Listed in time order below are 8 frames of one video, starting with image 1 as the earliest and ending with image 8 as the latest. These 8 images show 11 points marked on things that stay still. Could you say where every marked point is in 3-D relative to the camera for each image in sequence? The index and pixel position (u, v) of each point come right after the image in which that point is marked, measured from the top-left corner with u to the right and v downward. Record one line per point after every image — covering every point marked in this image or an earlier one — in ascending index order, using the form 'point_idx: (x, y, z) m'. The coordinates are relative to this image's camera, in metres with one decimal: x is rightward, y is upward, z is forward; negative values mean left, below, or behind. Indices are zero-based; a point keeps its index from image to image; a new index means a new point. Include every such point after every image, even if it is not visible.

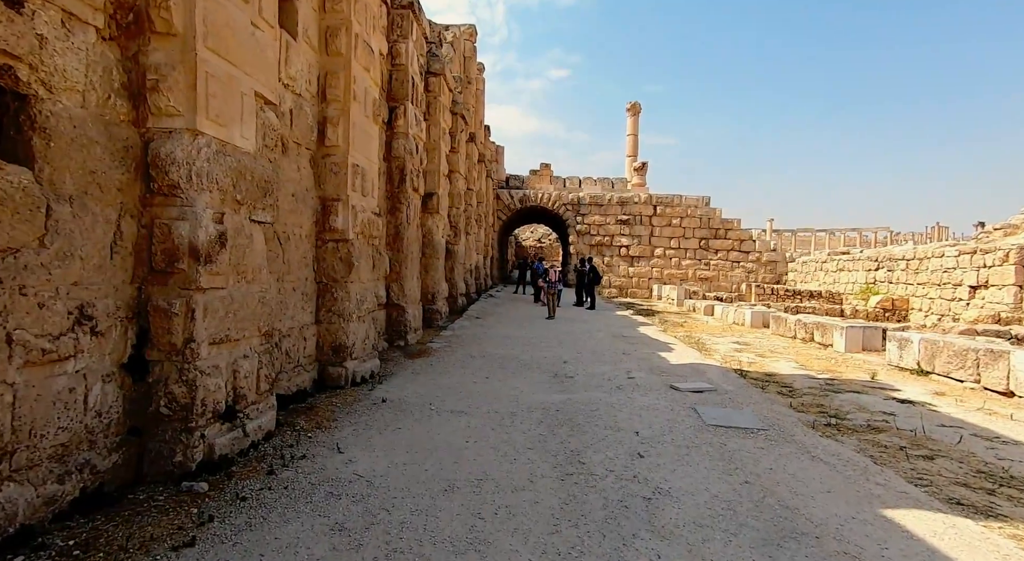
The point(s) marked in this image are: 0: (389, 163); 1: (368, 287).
0: (-1.6, +1.5, +7.8) m
1: (-1.5, -0.1, +5.9) m
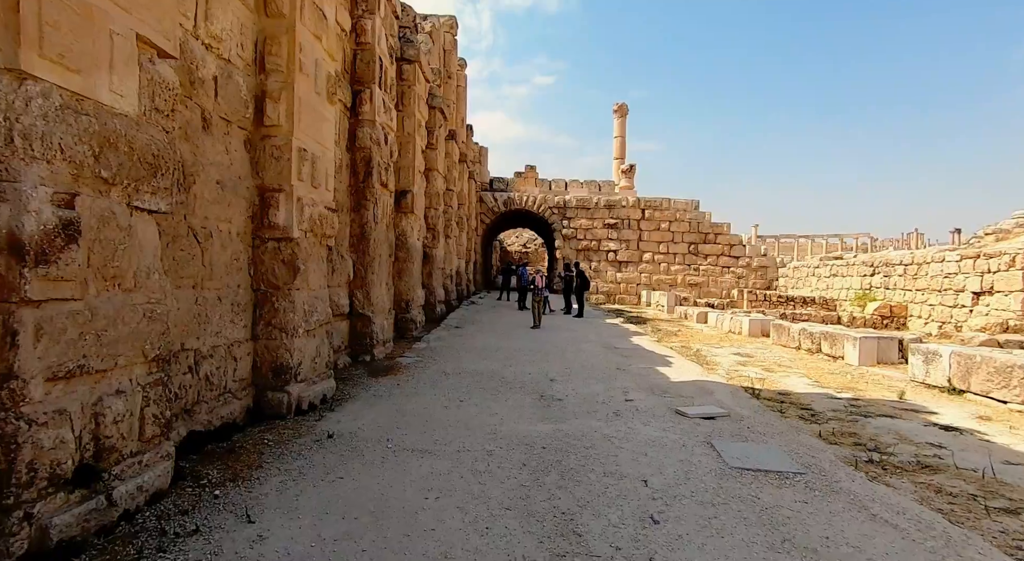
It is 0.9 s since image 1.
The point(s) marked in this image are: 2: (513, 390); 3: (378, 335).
0: (-1.9, +1.5, +6.9) m
1: (-1.6, -0.1, +5.0) m
2: (0.0, -1.0, +5.5) m
3: (-1.6, -0.7, +7.1) m
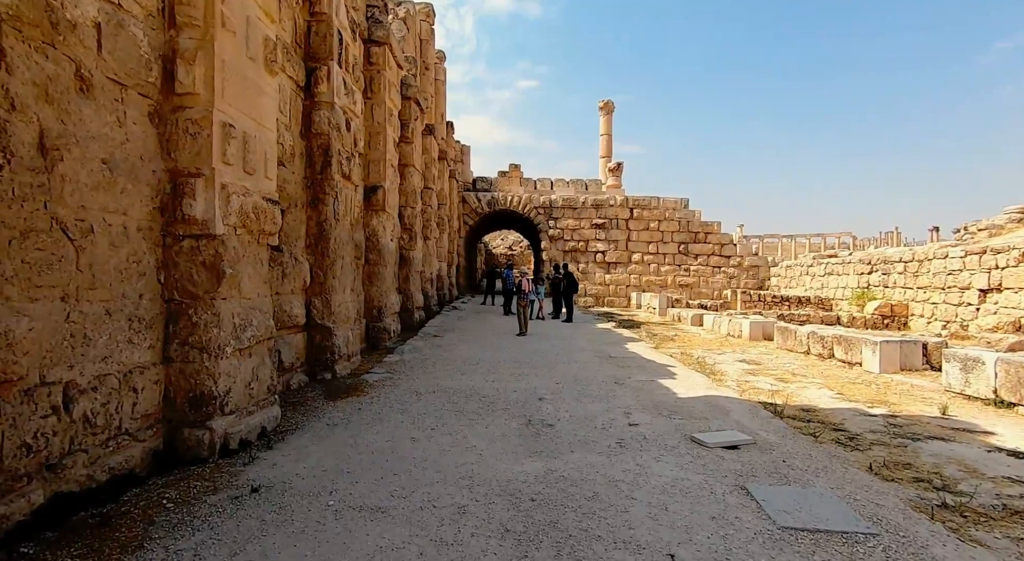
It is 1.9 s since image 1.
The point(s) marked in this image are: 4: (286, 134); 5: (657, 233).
0: (-2.1, +1.4, +6.0) m
1: (-1.8, -0.2, +4.1) m
2: (-0.1, -1.1, +4.7) m
3: (-1.8, -0.7, +6.2) m
4: (-2.1, +1.4, +5.5) m
5: (+4.9, +1.6, +19.8) m
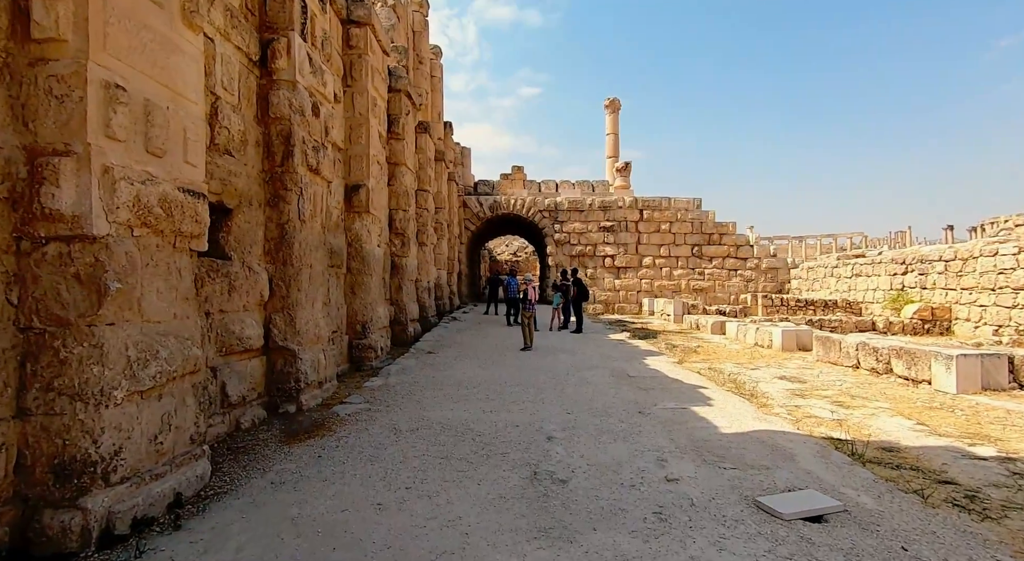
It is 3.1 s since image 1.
0: (-2.1, +1.3, +5.0) m
1: (-1.8, -0.3, +3.1) m
2: (-0.1, -1.1, +3.7) m
3: (-1.8, -0.8, +5.2) m
4: (-2.2, +1.3, +4.6) m
5: (+5.0, +1.5, +18.7) m
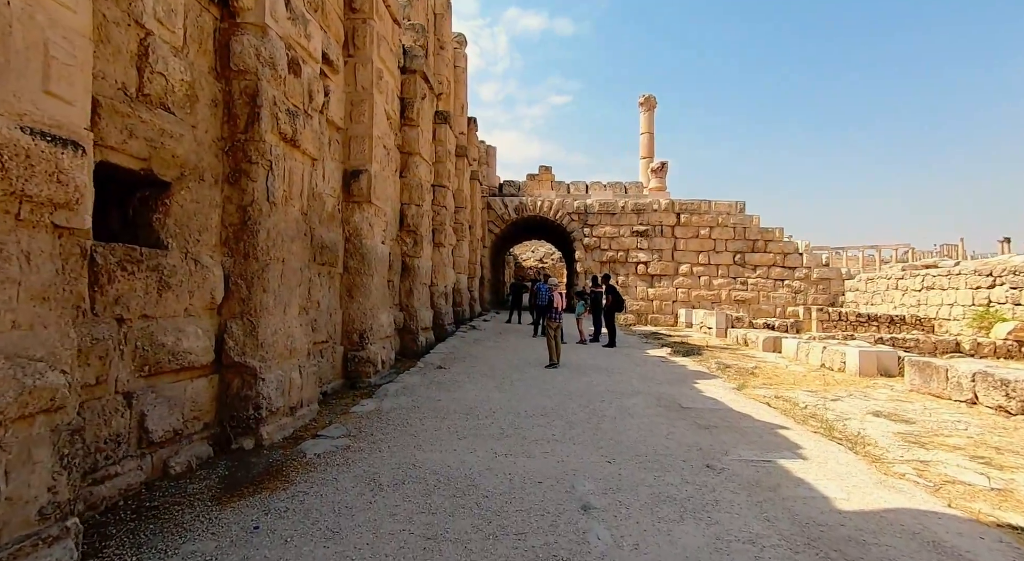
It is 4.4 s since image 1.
0: (-1.9, +1.3, +3.9) m
1: (-1.7, -0.2, +2.0) m
2: (0.0, -1.1, +2.5) m
3: (-1.6, -0.8, +4.0) m
4: (-2.0, +1.3, +3.5) m
5: (+5.8, +1.2, +17.3) m
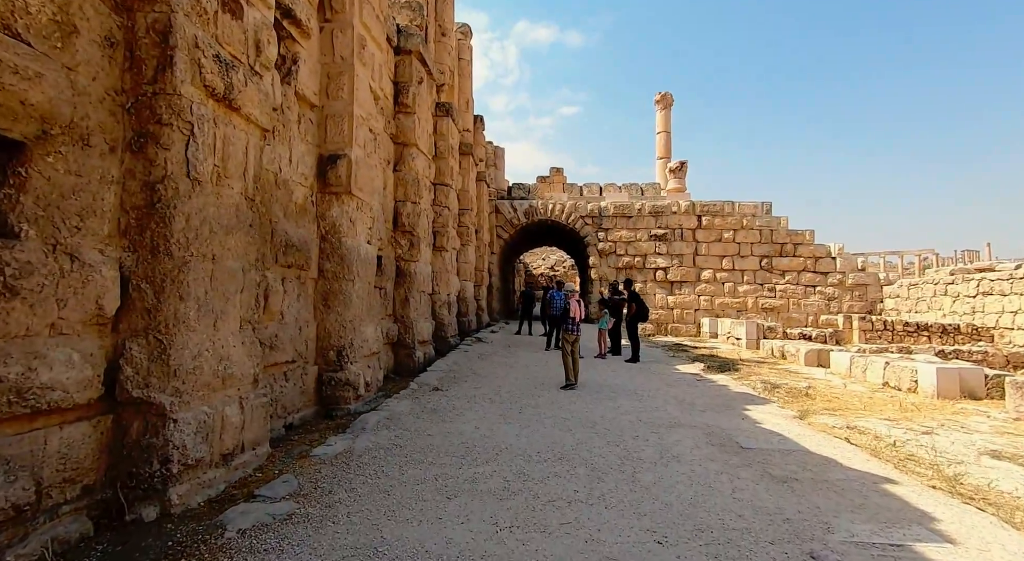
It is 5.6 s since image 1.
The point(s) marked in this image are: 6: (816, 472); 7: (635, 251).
0: (-1.9, +1.3, +2.9) m
1: (-1.7, -0.2, +0.9) m
2: (0.0, -1.1, +1.3) m
3: (-1.6, -0.8, +2.9) m
4: (-2.0, +1.3, +2.4) m
5: (+6.0, +1.0, +16.1) m
6: (+1.9, -1.1, +3.6) m
7: (+3.4, +0.8, +16.2) m
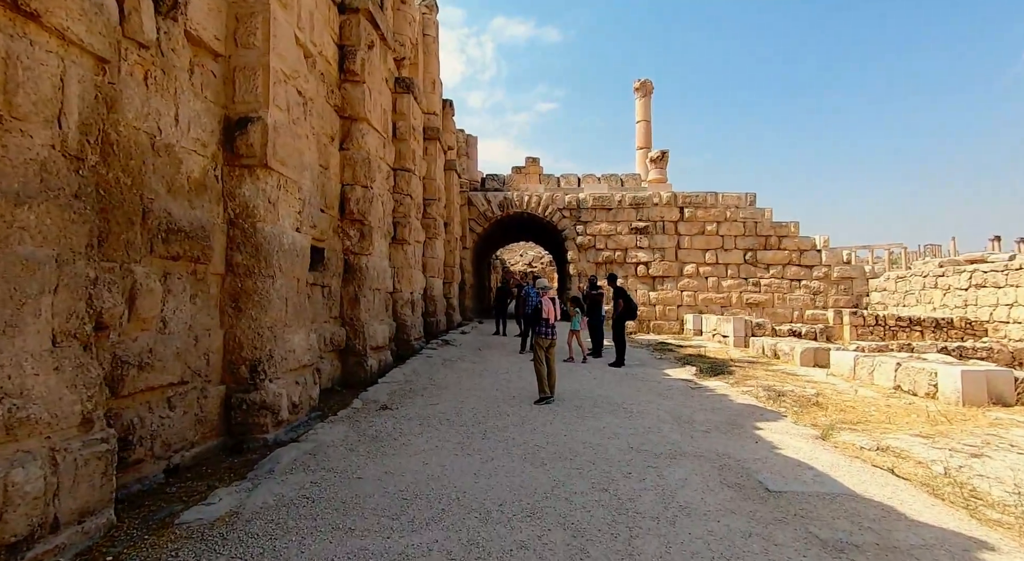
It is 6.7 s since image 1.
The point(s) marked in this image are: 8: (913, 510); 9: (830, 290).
0: (-2.1, +1.3, +1.7) m
1: (-1.9, -0.2, -0.2) m
2: (-0.2, -1.1, +0.3) m
3: (-1.8, -0.8, +1.8) m
4: (-2.2, +1.3, +1.3) m
5: (+5.3, +1.1, +15.3) m
6: (+1.6, -1.1, +2.7) m
7: (+2.7, +1.0, +15.3) m
8: (+2.0, -1.1, +3.0) m
9: (+8.3, -0.2, +15.2) m
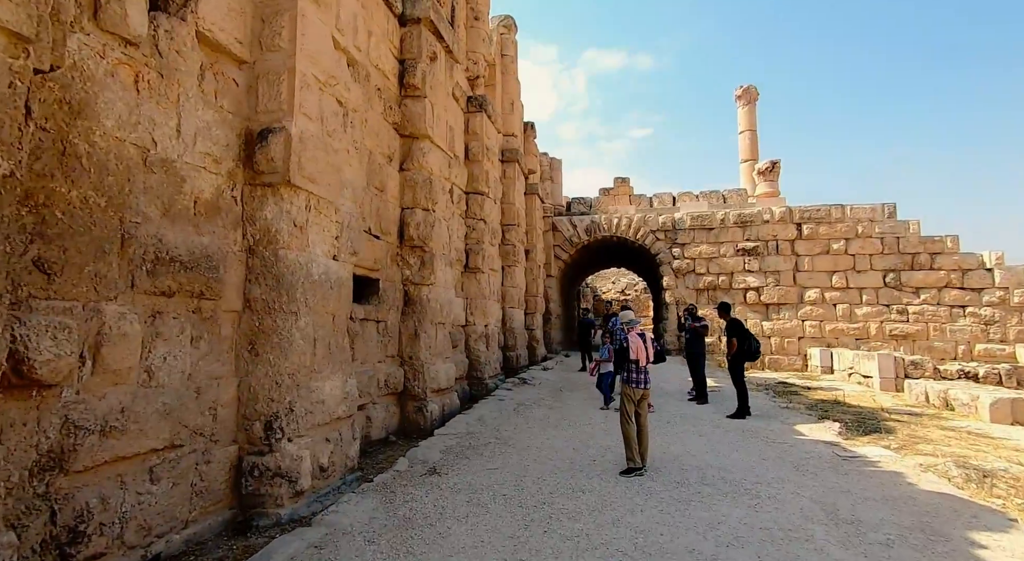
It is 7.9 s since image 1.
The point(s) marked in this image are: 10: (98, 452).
0: (-2.1, +1.2, +1.2) m
1: (-2.2, -0.2, -0.8) m
2: (-0.4, -1.1, -0.7) m
3: (-1.7, -0.9, +1.1) m
4: (-2.3, +1.2, +0.7) m
5: (+7.5, +0.6, +13.3) m
6: (+1.8, -1.1, +1.4) m
7: (+4.9, +0.3, +13.7) m
8: (+2.1, -1.2, +1.6) m
9: (+10.3, -0.7, +12.6) m
10: (-1.7, -0.8, +2.5) m
